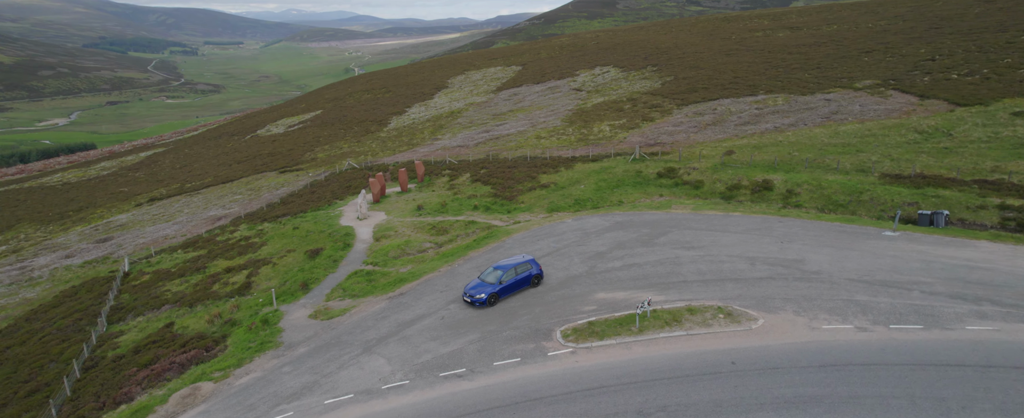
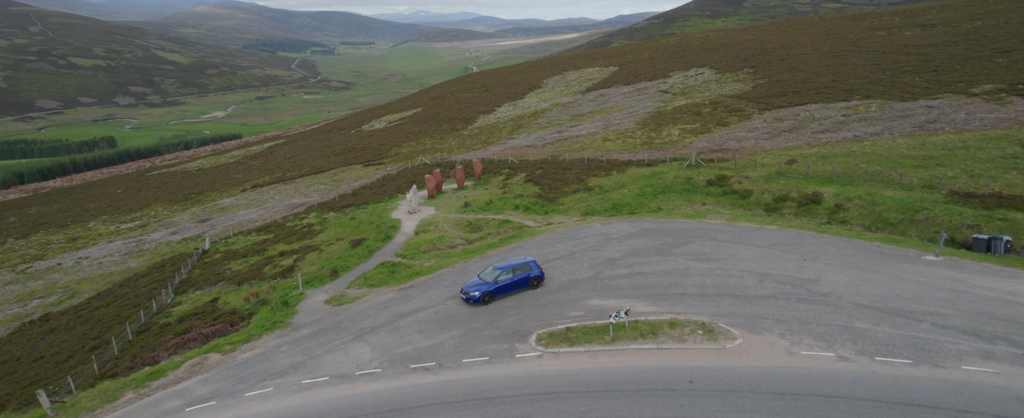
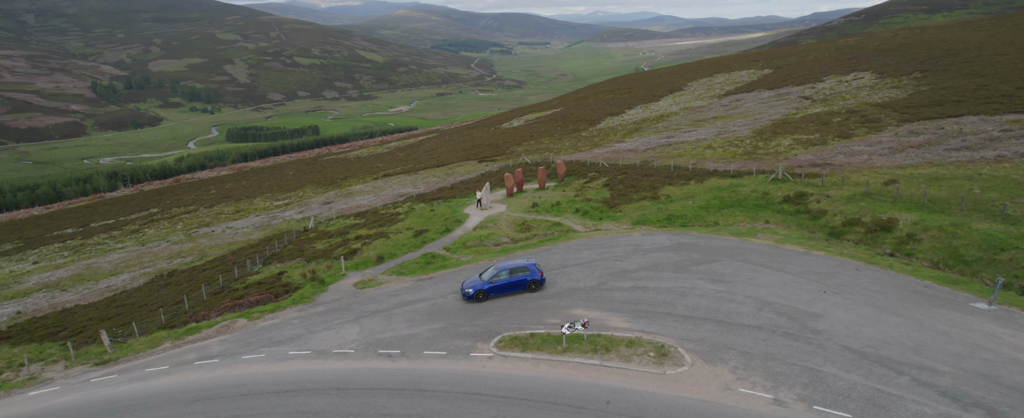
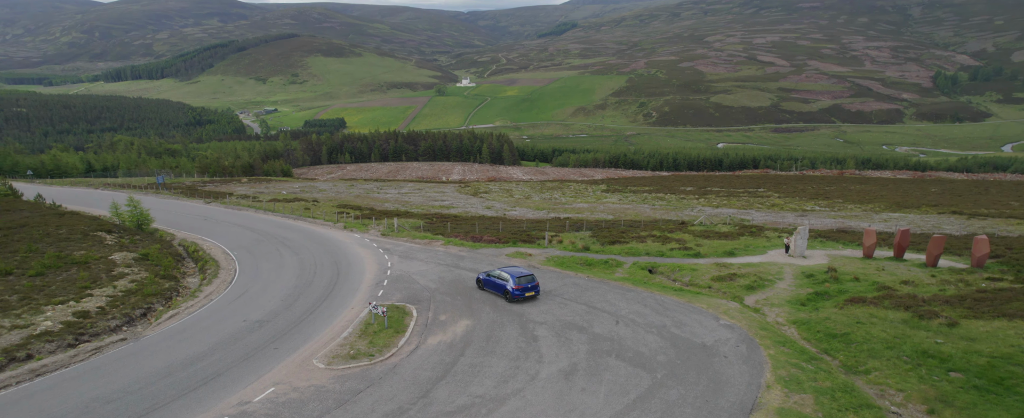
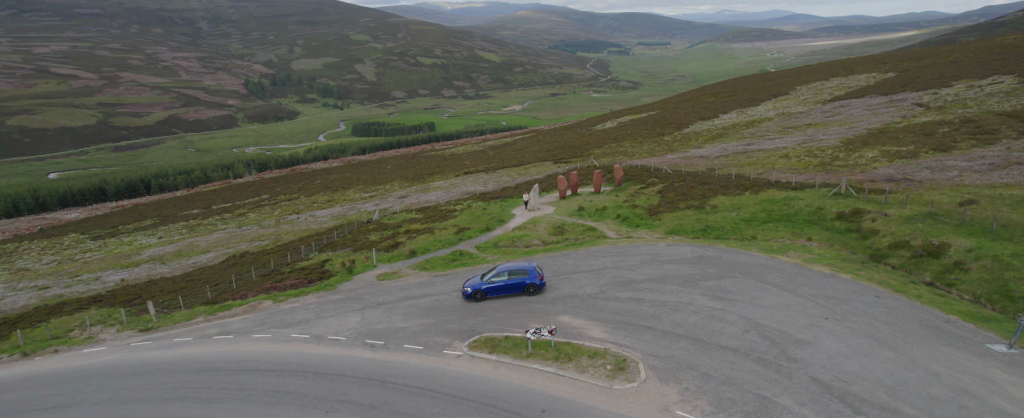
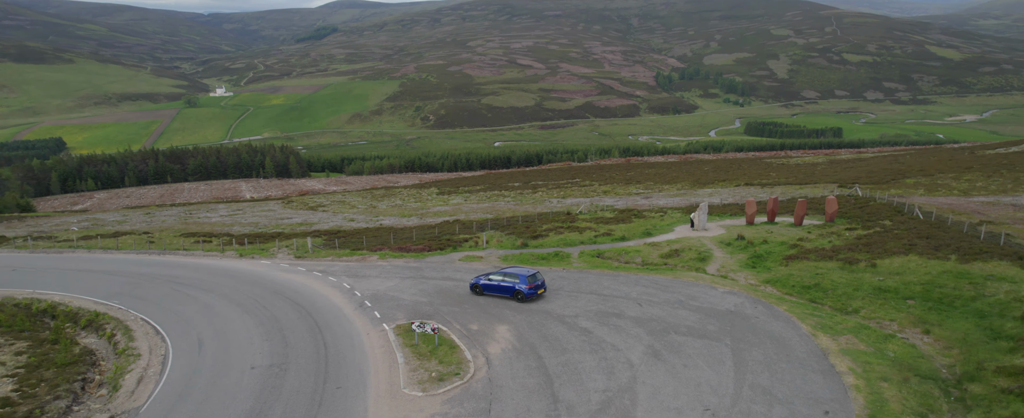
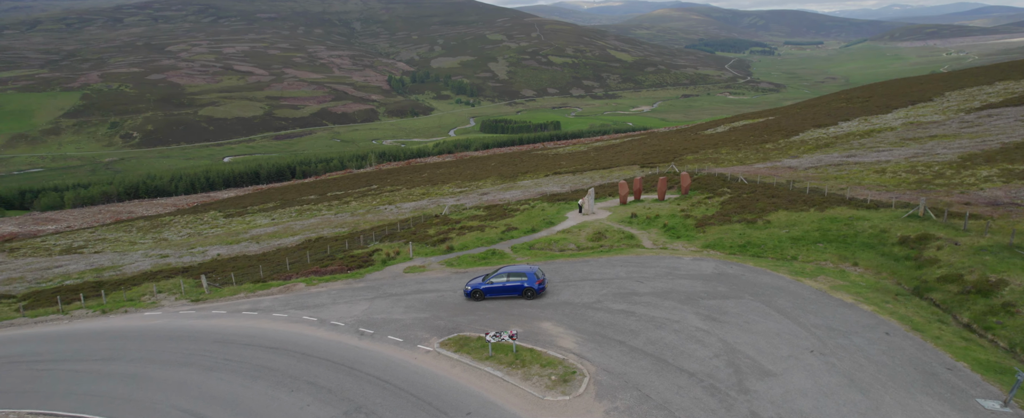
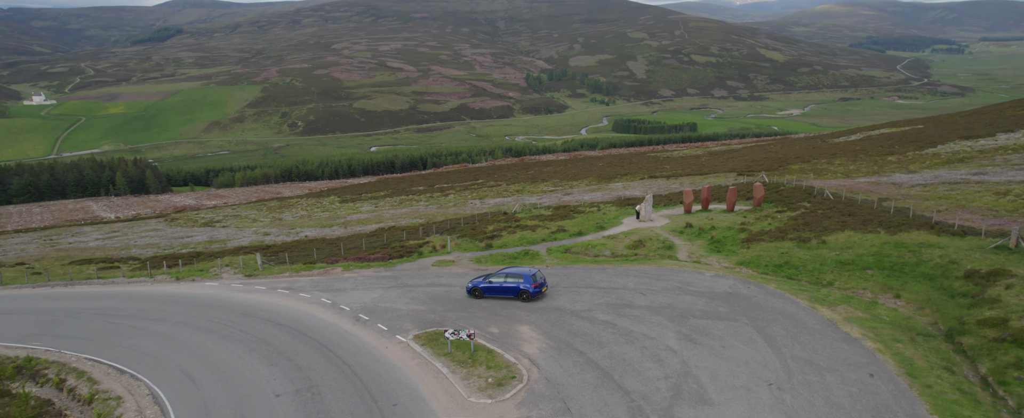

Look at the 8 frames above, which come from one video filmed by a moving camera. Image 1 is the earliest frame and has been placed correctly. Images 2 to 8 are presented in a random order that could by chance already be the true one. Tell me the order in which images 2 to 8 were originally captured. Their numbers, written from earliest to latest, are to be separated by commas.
2, 3, 5, 7, 8, 6, 4
